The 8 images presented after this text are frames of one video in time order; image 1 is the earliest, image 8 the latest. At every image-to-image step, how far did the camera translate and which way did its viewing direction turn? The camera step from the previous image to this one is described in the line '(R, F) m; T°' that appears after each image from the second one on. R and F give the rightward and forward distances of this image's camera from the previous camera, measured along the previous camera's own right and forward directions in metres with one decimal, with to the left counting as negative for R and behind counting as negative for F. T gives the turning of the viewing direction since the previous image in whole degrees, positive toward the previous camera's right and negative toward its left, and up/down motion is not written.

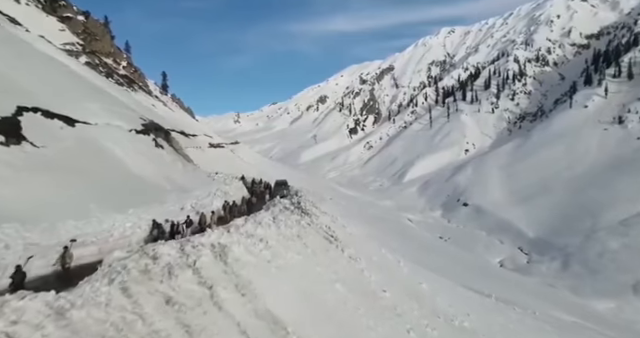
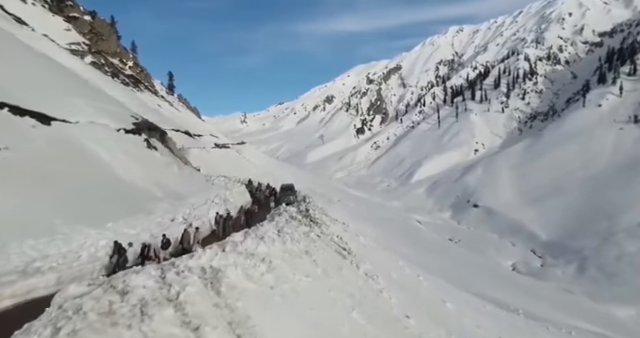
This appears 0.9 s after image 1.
(-0.1, +1.1) m; -1°
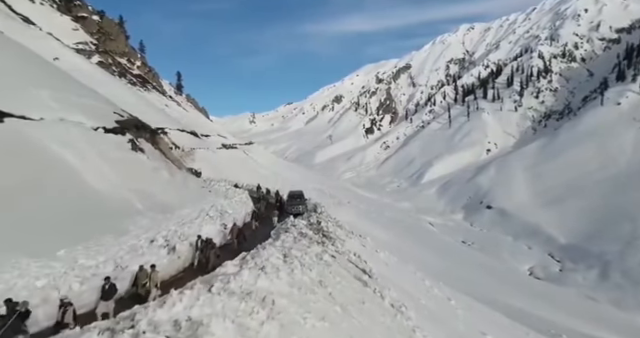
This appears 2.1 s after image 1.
(-0.1, +1.5) m; -1°
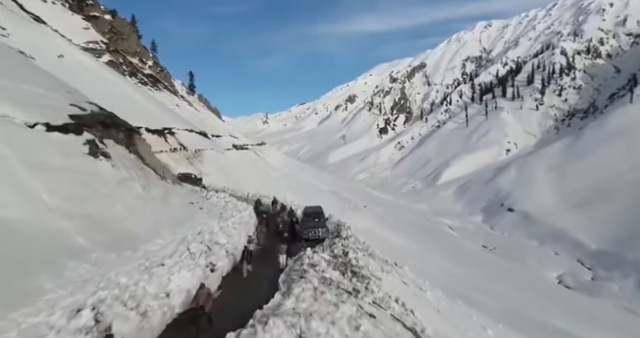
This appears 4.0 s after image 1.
(-0.3, +2.3) m; -2°
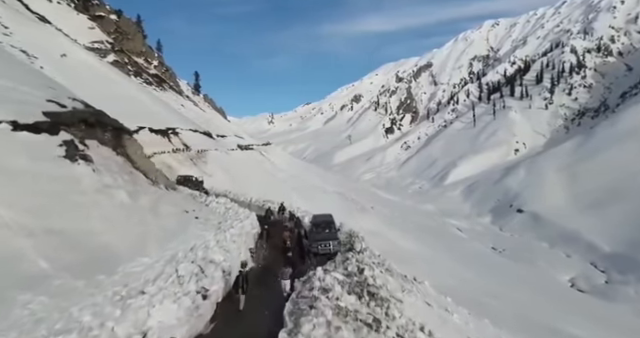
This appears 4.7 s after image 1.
(-0.1, +0.8) m; -1°
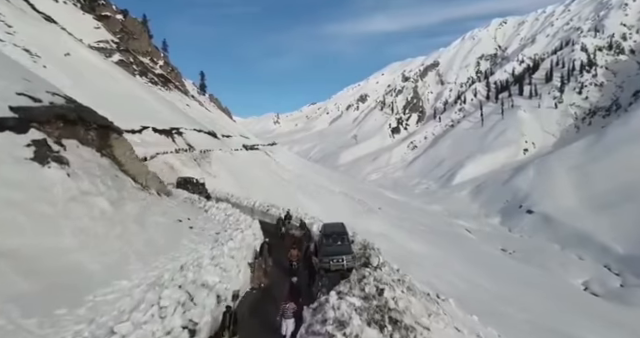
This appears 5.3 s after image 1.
(-0.1, +0.8) m; -1°
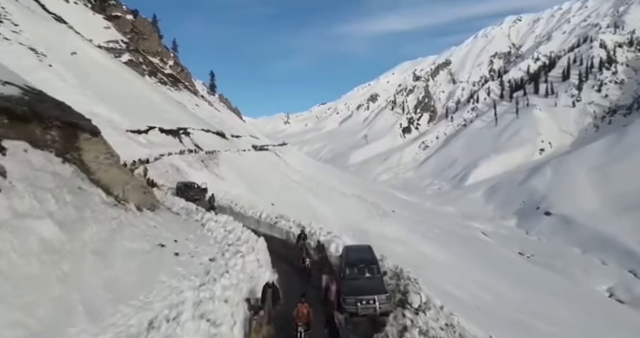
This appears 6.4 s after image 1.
(-0.2, +1.3) m; -2°
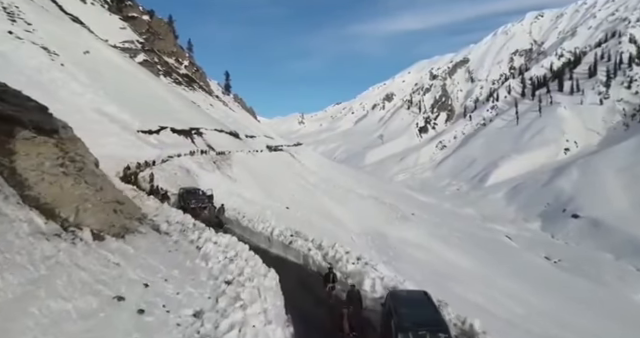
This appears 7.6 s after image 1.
(-0.2, +1.5) m; -2°
